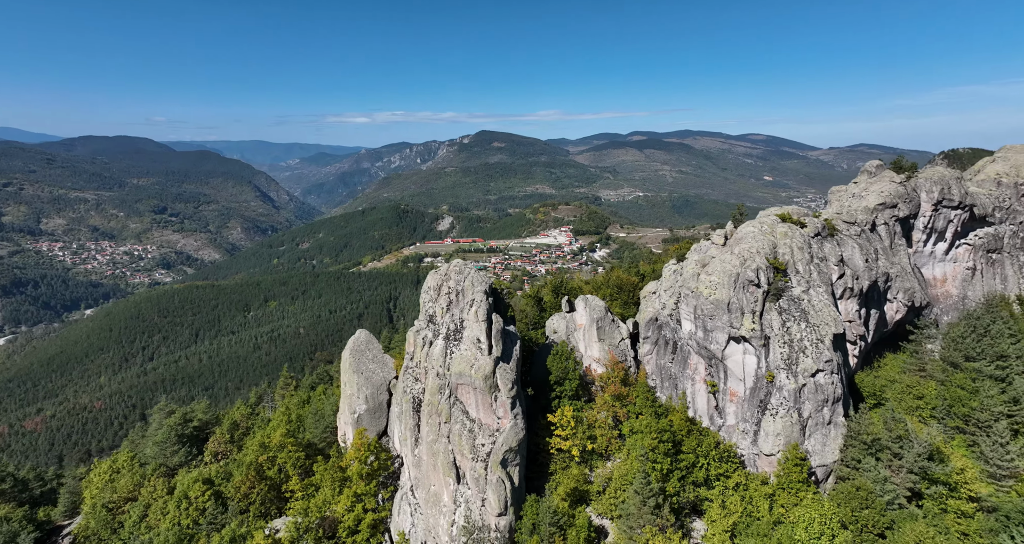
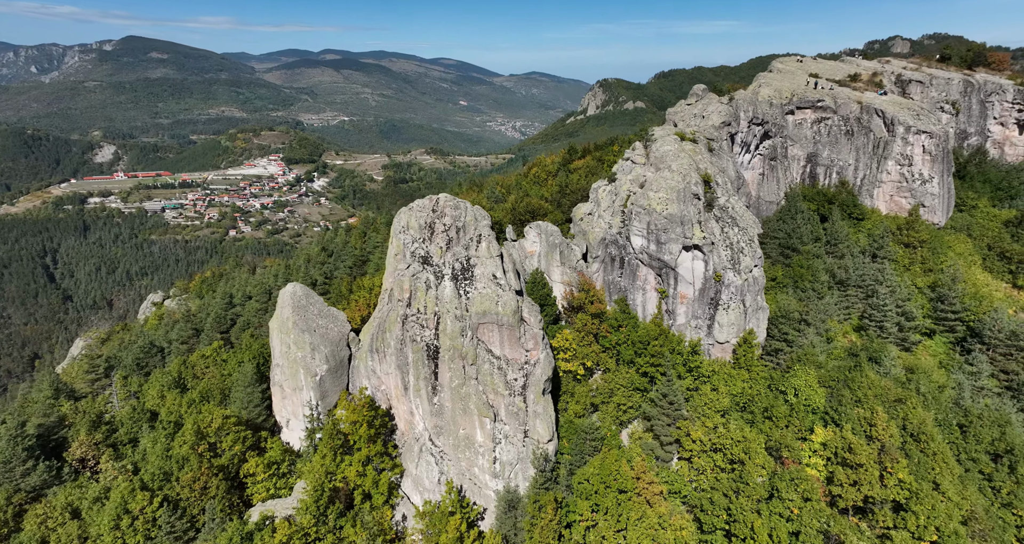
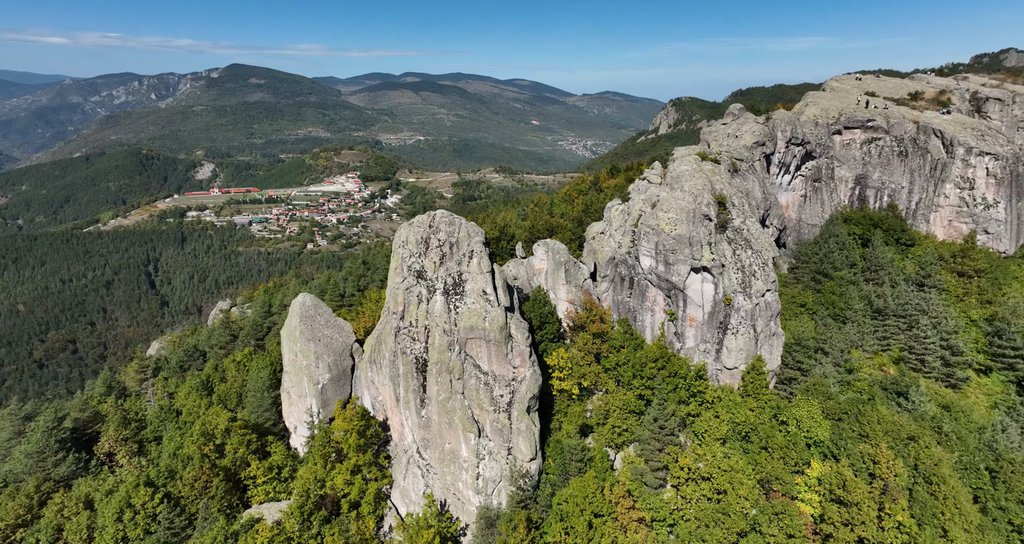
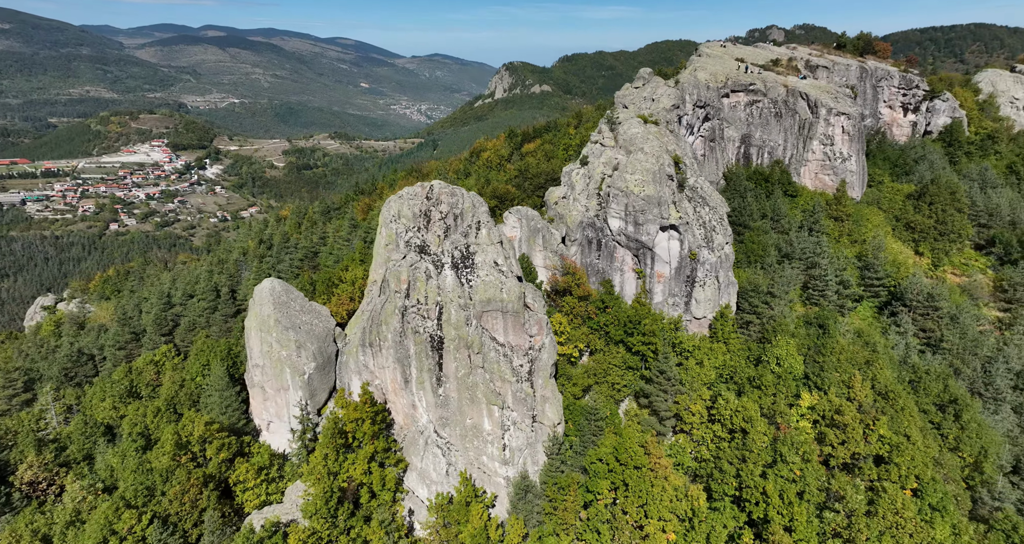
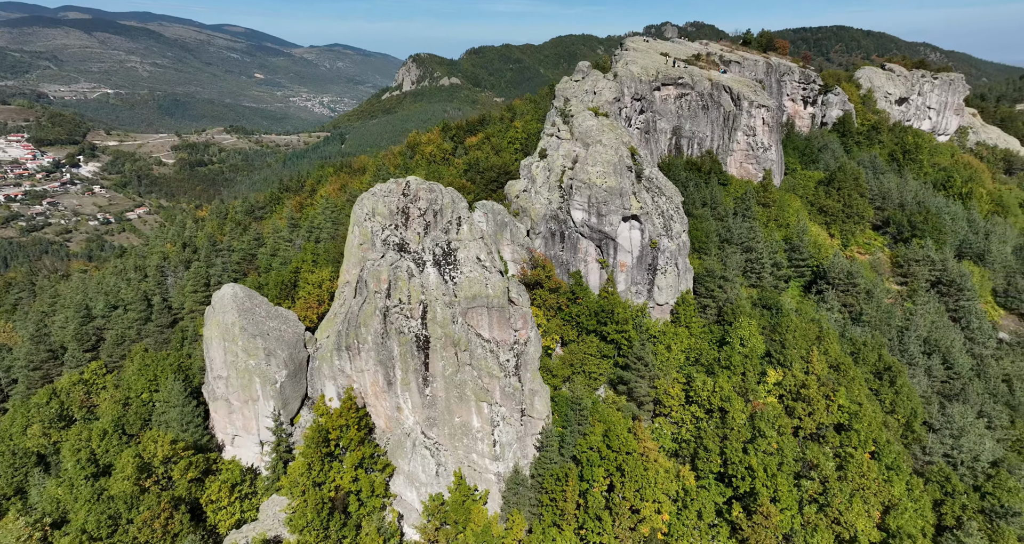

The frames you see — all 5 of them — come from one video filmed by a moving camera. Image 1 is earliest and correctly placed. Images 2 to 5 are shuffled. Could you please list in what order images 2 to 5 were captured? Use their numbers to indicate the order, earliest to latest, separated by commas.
3, 2, 4, 5
